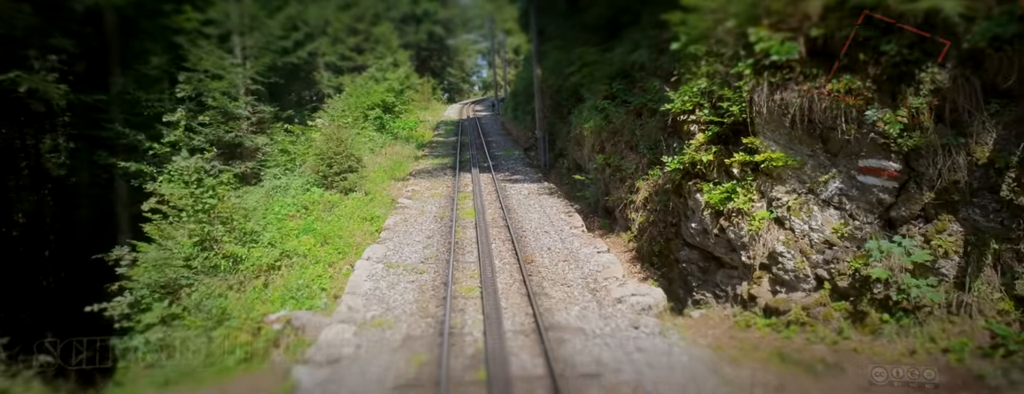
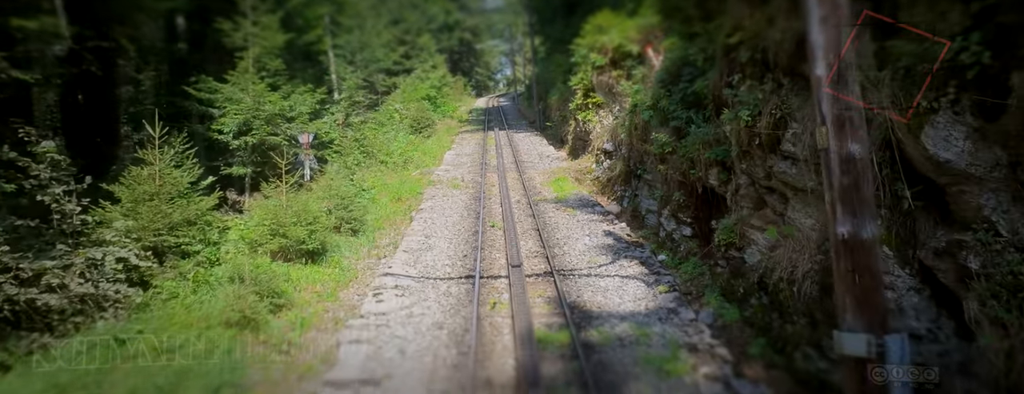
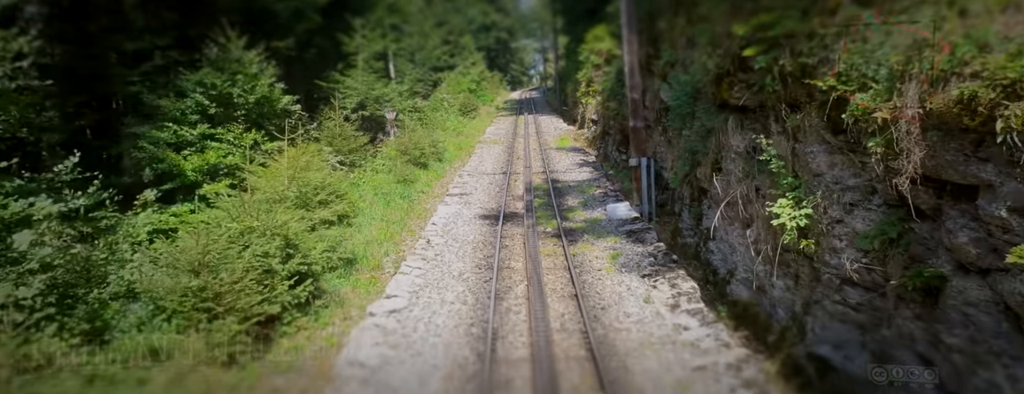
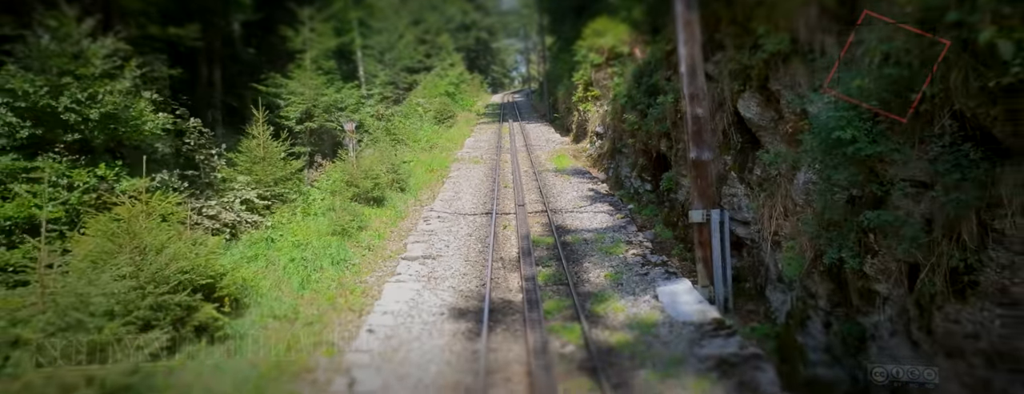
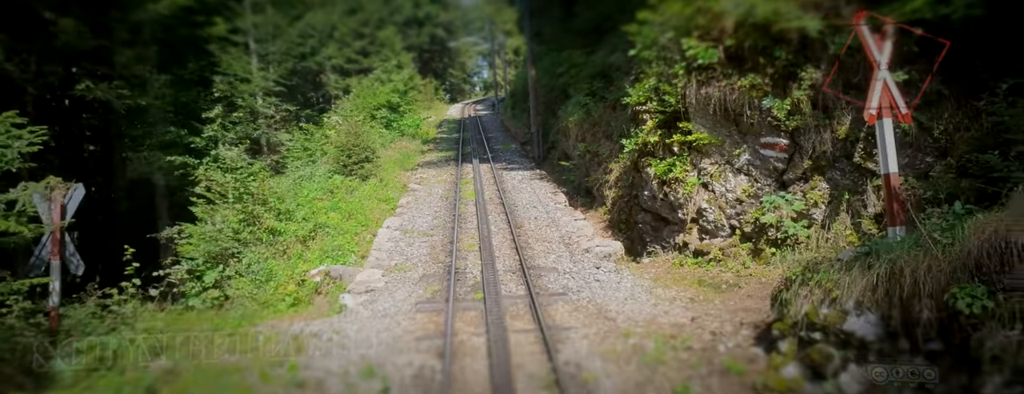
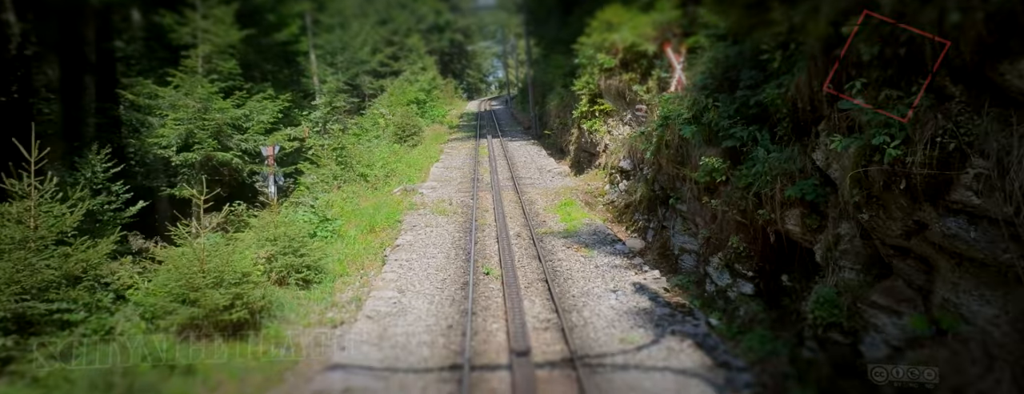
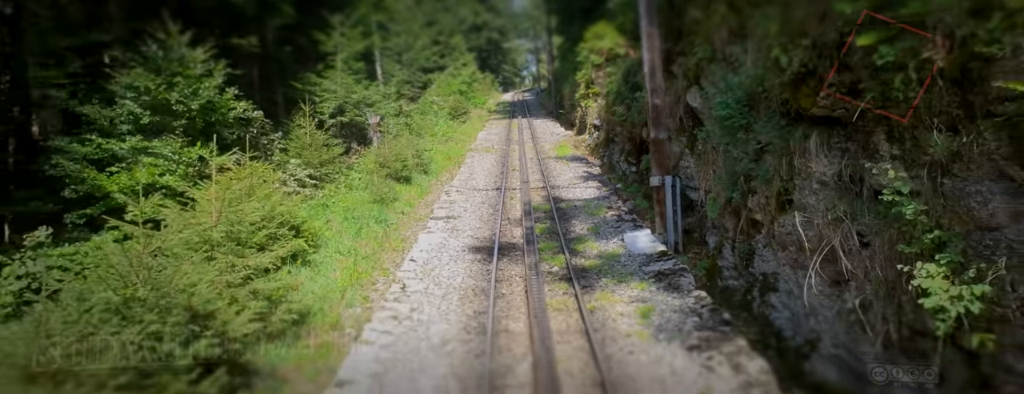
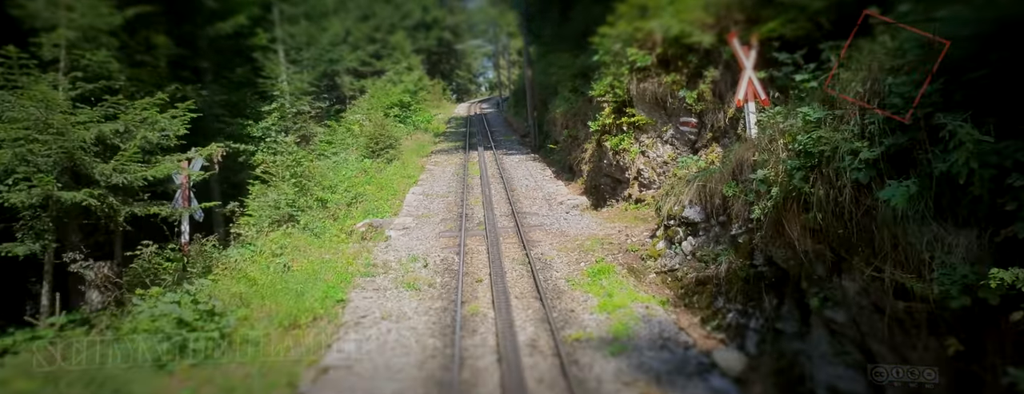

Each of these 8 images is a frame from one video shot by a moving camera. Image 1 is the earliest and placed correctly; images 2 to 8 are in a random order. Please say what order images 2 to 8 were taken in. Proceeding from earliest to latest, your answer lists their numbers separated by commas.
5, 8, 6, 2, 4, 7, 3
